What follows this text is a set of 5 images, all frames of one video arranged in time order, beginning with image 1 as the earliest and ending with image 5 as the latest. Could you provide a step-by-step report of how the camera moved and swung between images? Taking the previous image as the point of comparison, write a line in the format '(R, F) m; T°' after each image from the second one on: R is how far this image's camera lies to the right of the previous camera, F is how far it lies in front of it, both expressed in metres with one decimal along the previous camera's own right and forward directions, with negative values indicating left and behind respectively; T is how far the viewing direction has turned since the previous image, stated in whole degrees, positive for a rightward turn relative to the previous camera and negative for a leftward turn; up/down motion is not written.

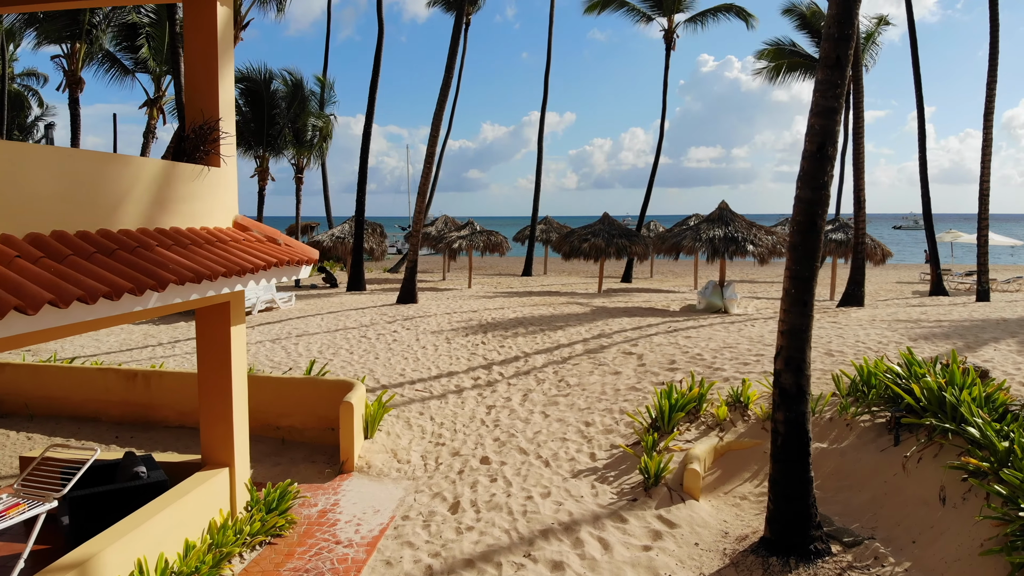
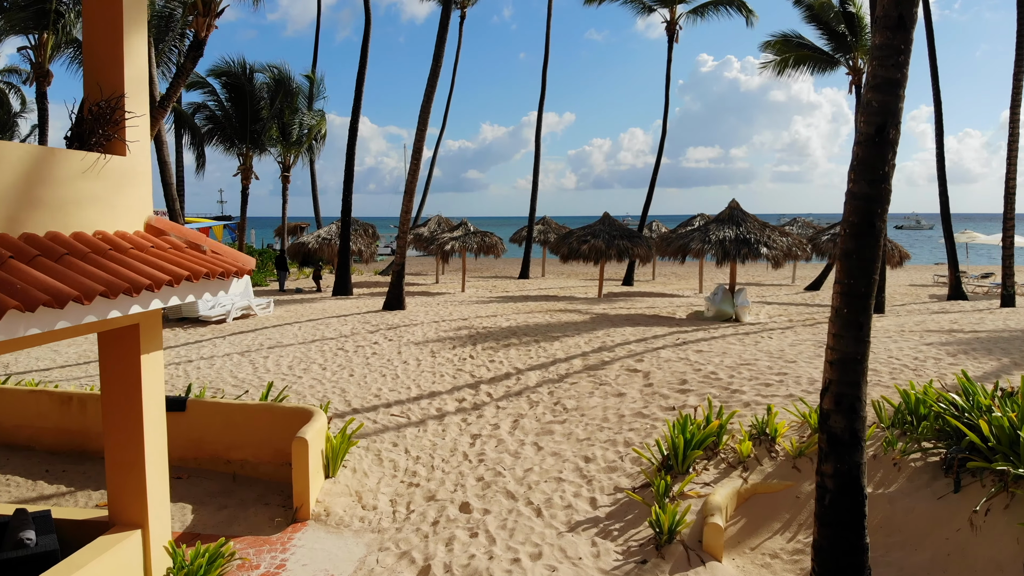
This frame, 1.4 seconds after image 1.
(+0.1, +0.8) m; 0°
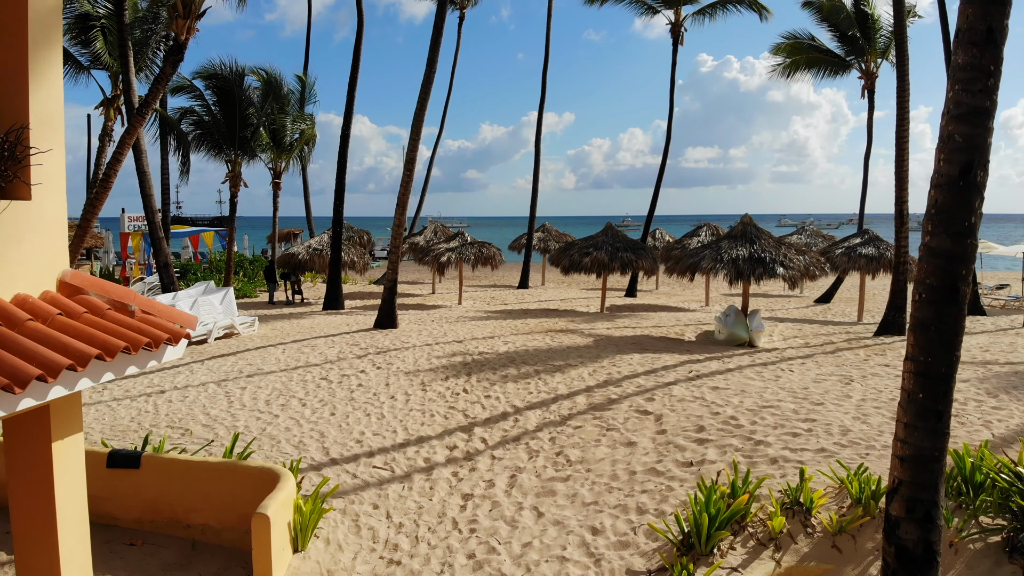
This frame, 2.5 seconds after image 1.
(0.0, +0.6) m; 0°
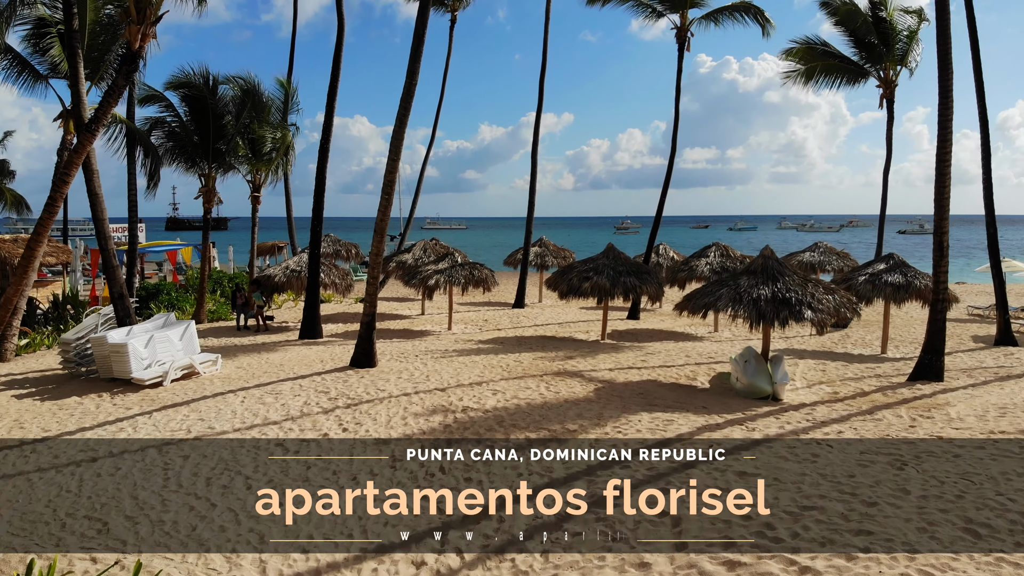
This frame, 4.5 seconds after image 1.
(+0.1, +1.1) m; 0°
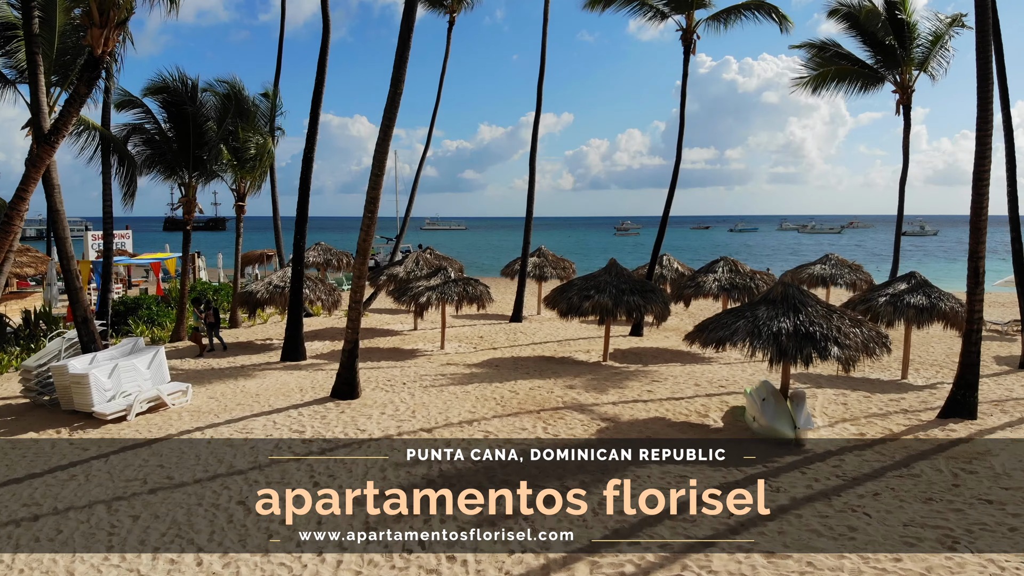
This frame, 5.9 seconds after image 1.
(+0.1, +0.7) m; 0°
